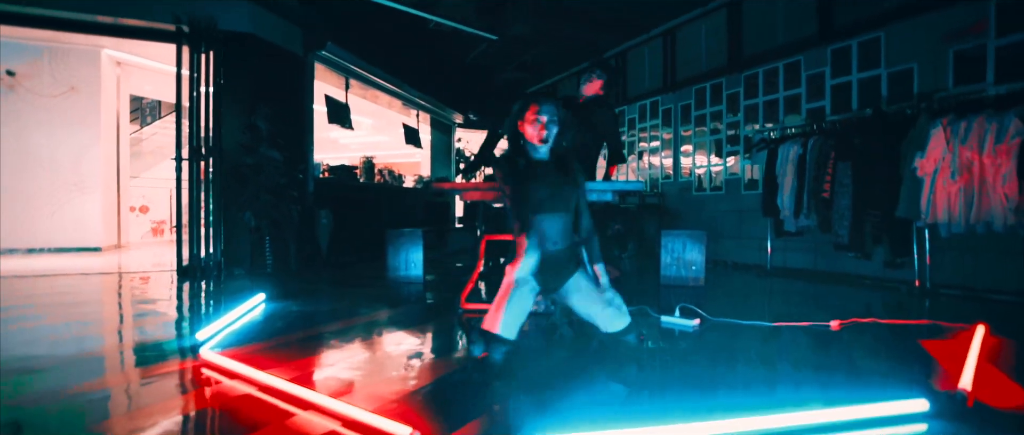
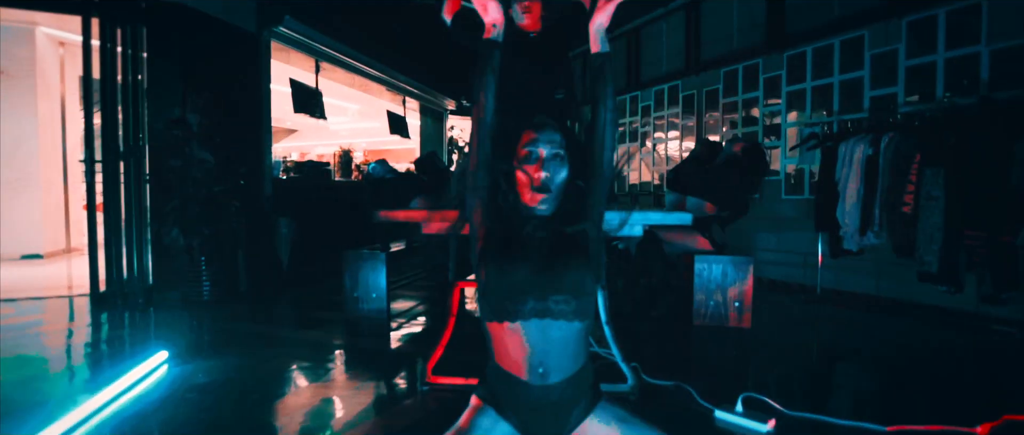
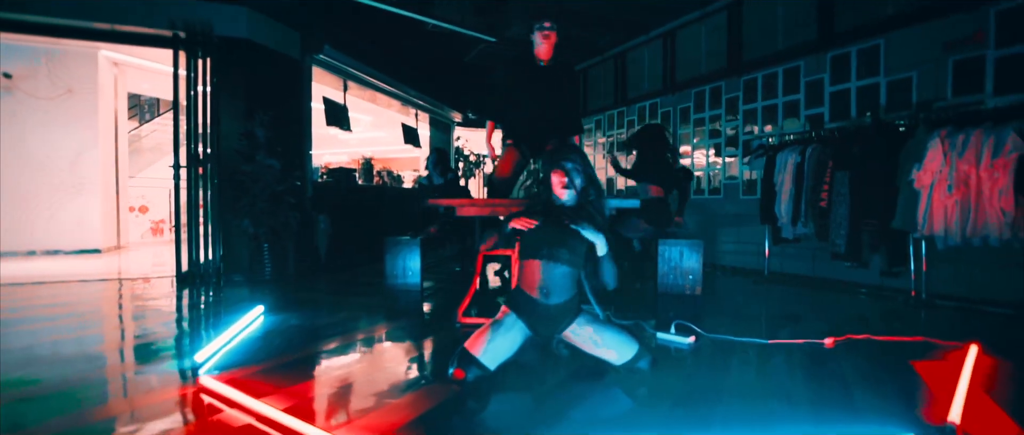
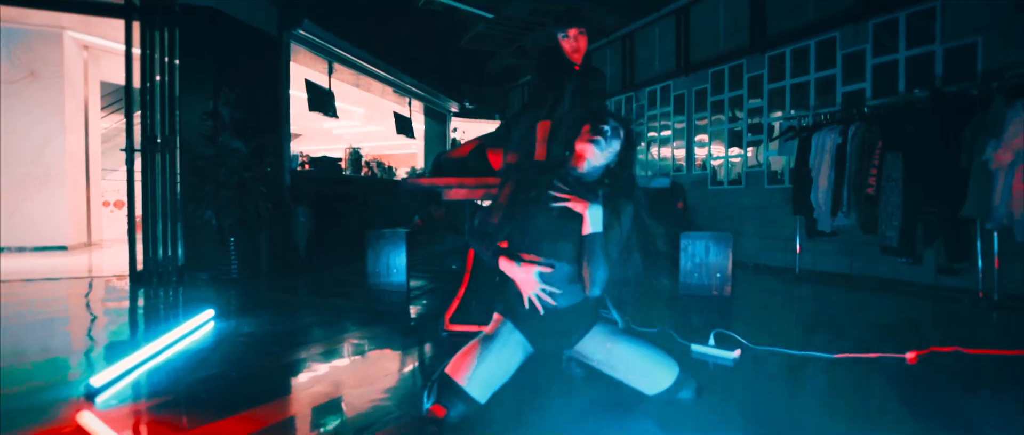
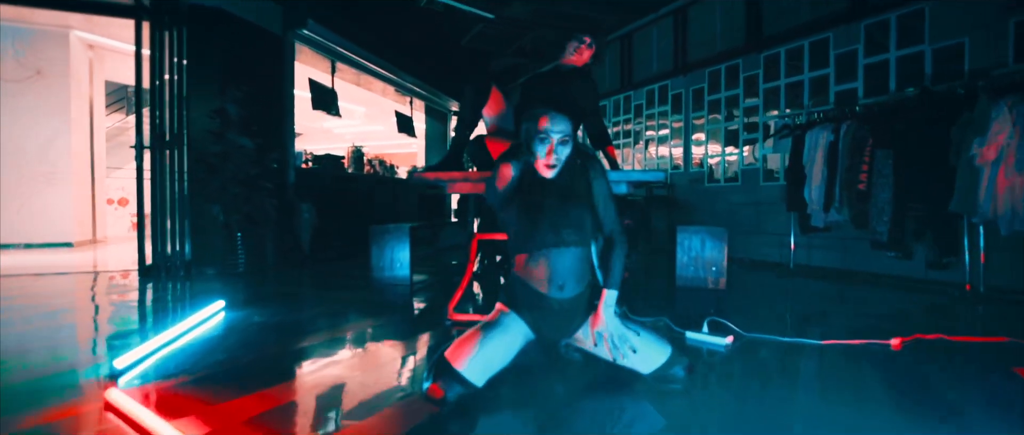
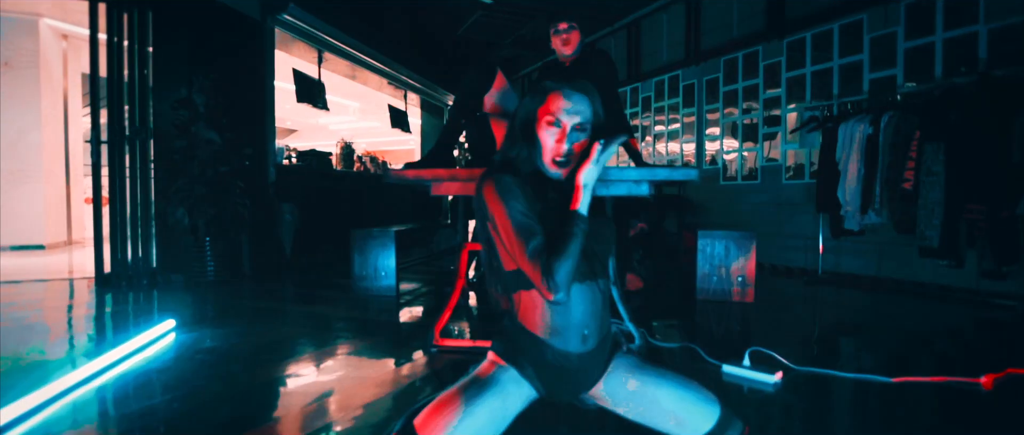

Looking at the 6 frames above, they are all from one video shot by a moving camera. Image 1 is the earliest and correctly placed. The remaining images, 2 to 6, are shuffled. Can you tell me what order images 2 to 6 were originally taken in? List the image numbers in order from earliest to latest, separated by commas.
5, 6, 4, 3, 2
